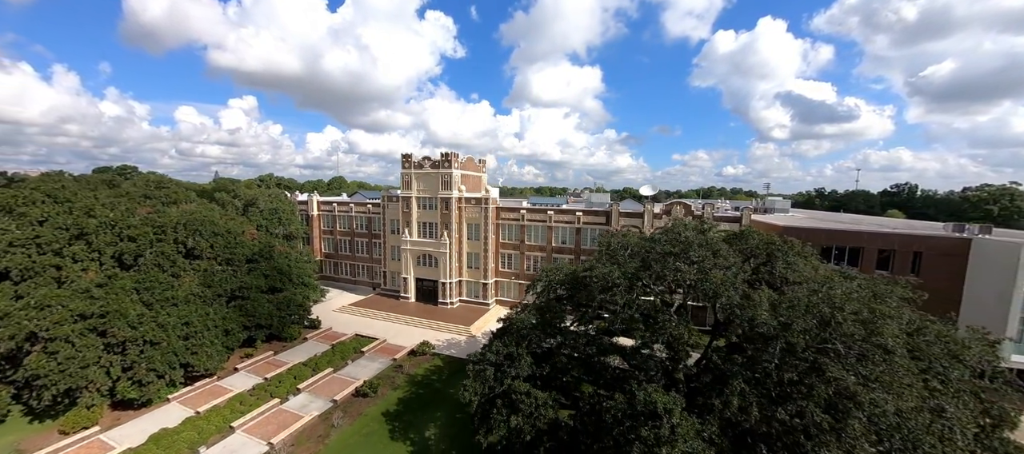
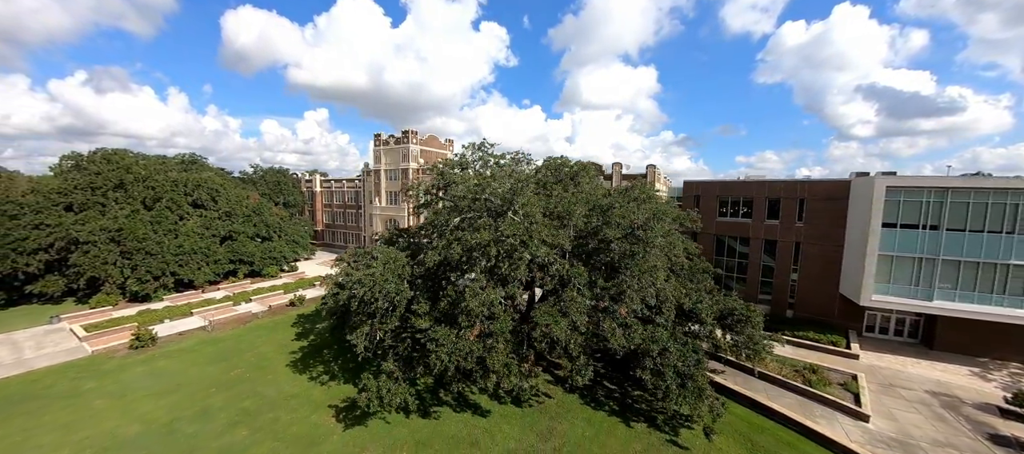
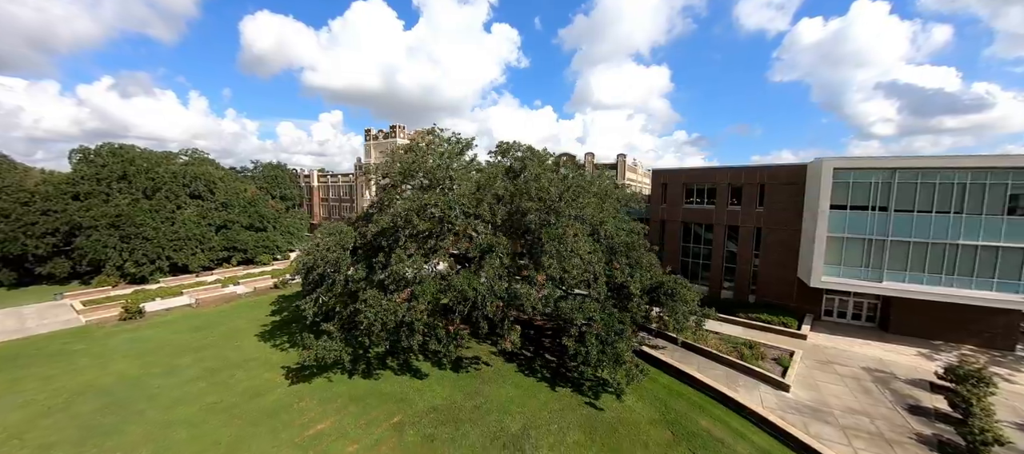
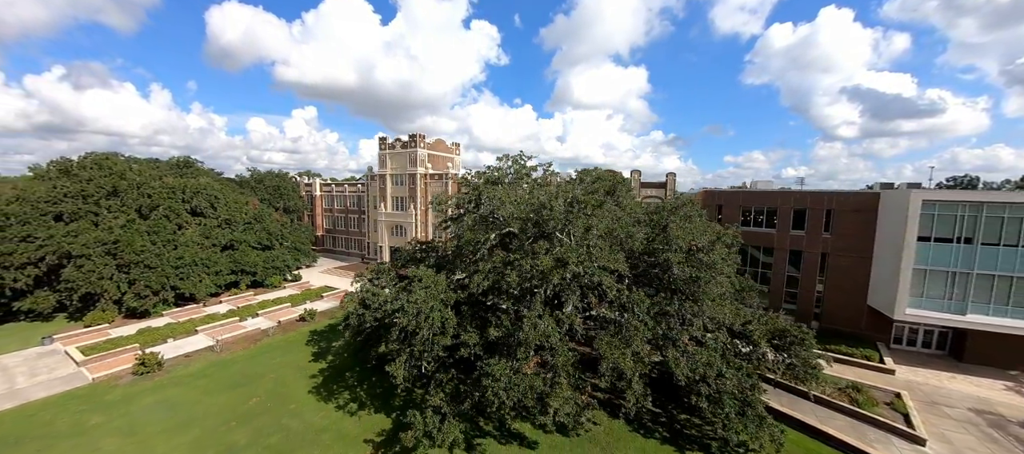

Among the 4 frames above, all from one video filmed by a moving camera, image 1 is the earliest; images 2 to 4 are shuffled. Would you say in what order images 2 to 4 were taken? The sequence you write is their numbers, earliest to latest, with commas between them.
4, 2, 3
